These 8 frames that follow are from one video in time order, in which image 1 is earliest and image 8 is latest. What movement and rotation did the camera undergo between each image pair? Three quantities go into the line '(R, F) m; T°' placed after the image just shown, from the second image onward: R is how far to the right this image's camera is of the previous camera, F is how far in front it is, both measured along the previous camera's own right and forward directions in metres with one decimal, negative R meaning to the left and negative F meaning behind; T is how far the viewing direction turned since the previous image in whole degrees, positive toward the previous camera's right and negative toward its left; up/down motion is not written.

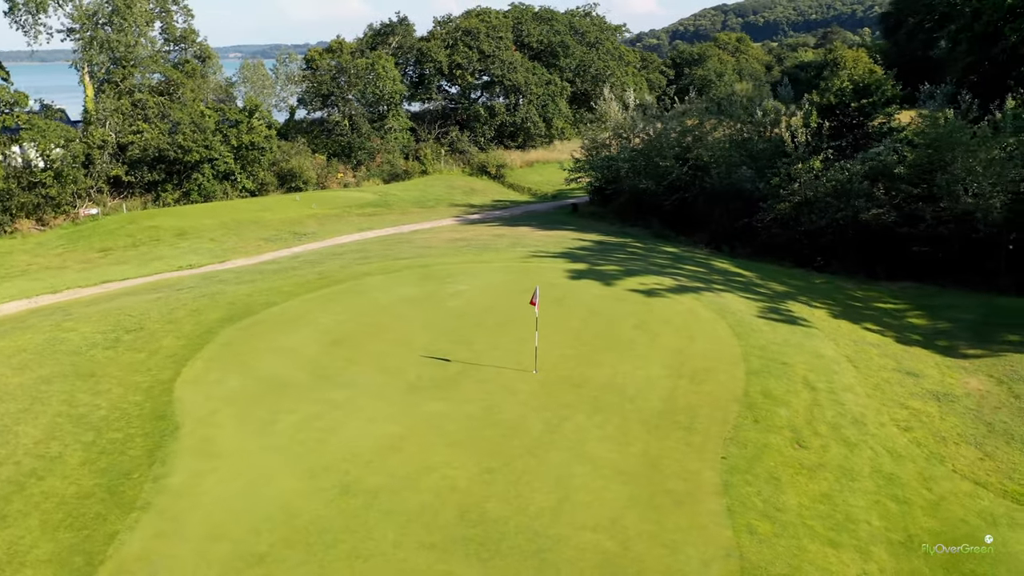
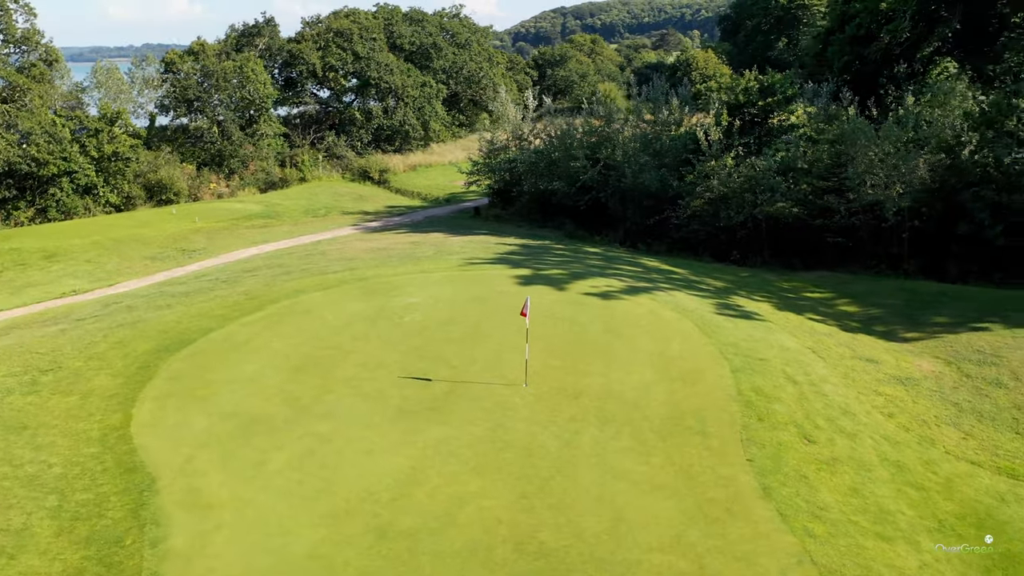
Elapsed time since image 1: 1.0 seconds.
(-1.8, +0.7) m; +10°
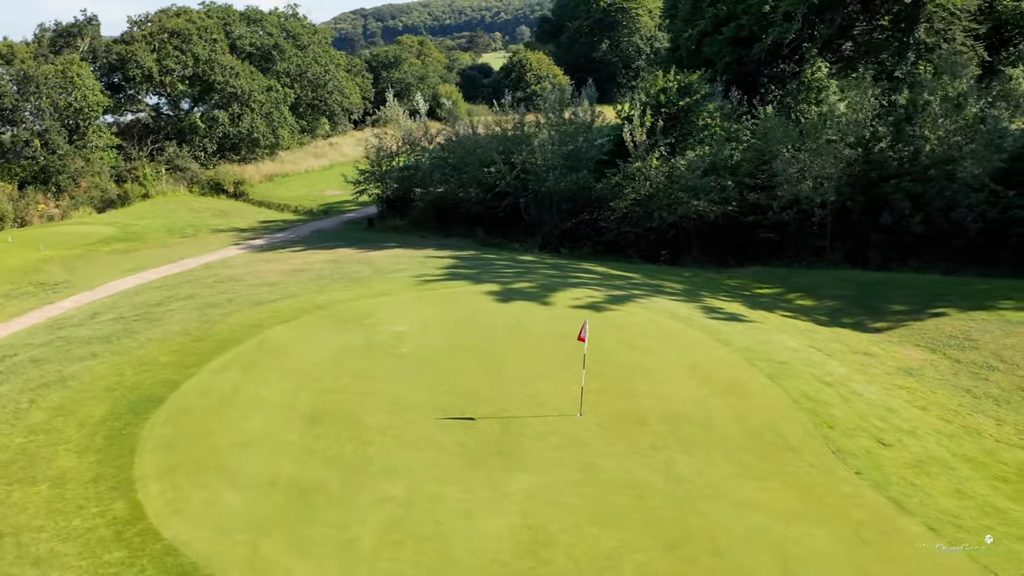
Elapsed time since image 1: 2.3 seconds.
(-3.0, +1.4) m; +13°
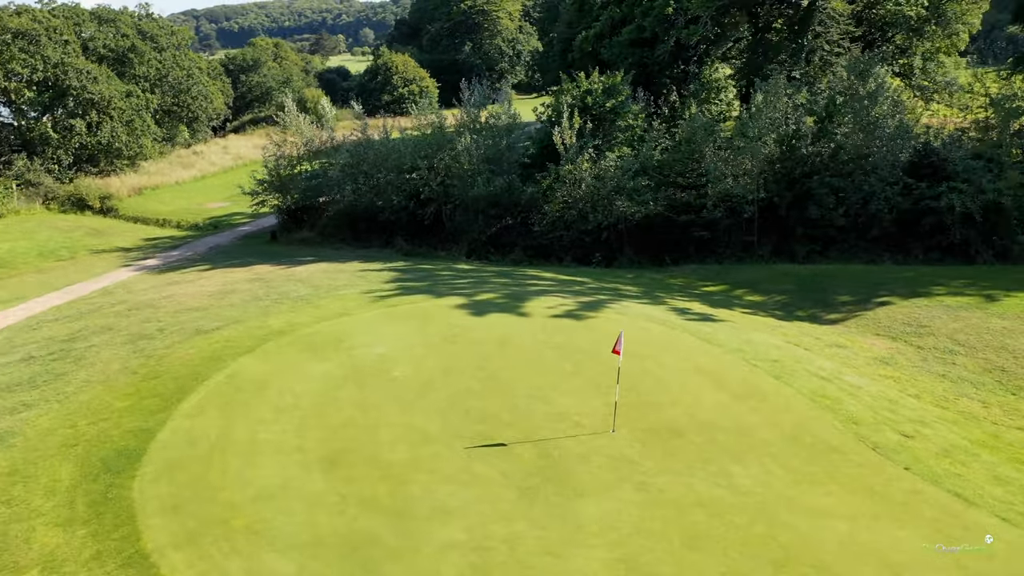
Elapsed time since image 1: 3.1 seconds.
(-2.1, +0.8) m; +10°
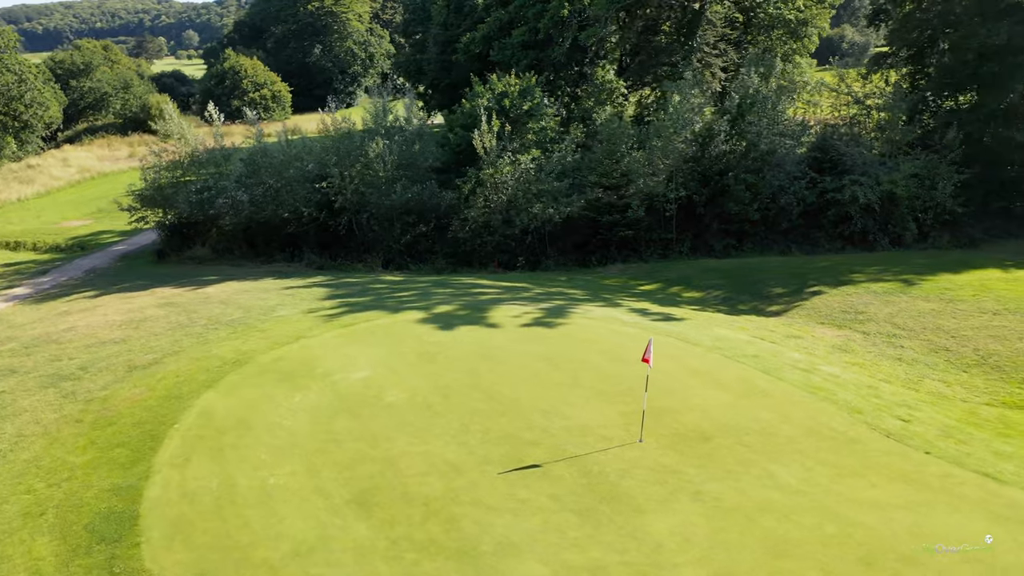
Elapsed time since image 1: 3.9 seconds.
(-2.0, +0.7) m; +11°
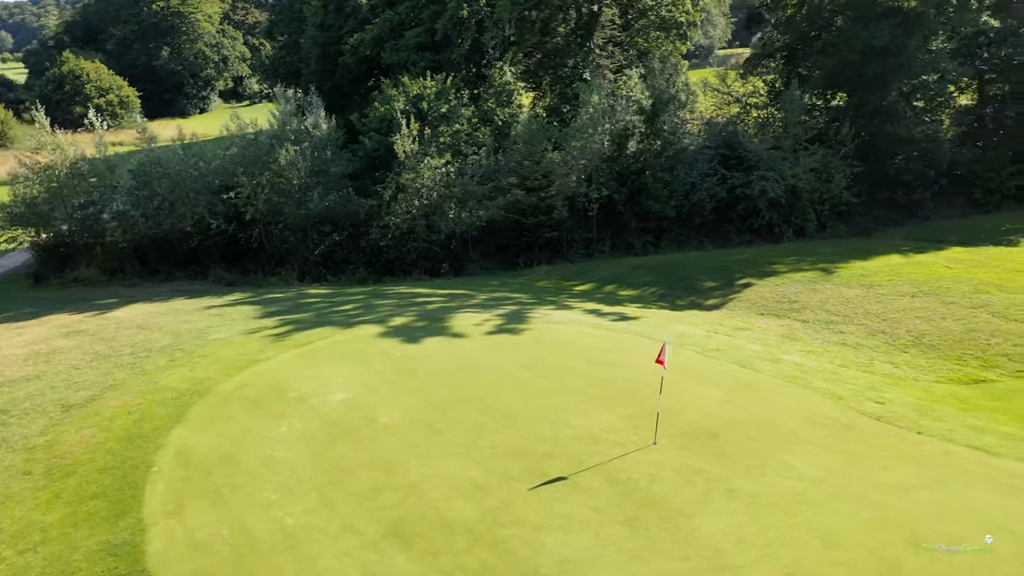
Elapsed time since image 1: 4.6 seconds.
(-1.8, +0.5) m; +10°
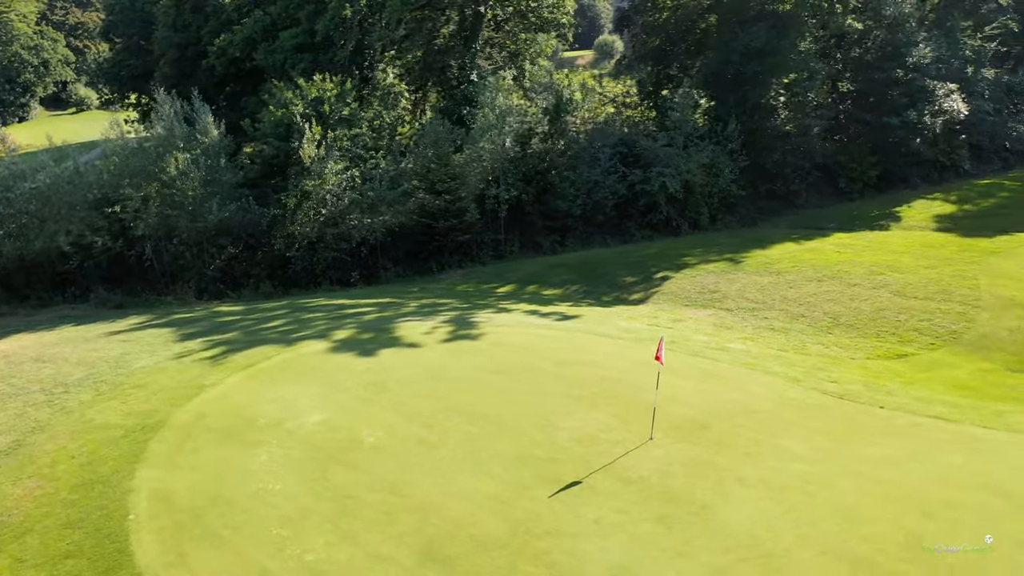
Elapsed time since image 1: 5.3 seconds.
(-1.7, +0.4) m; +11°
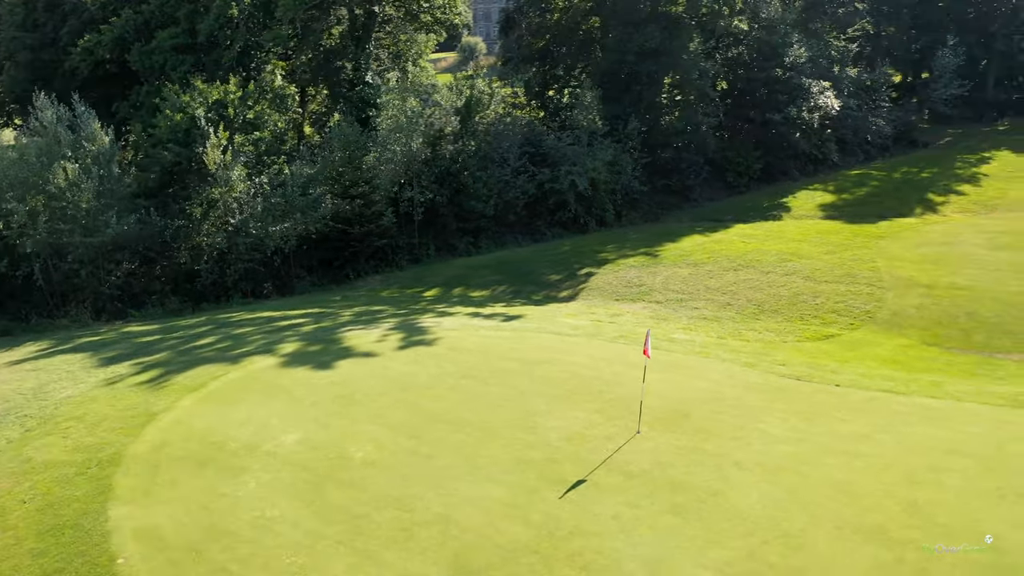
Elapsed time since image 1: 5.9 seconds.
(-1.4, +0.3) m; +10°
